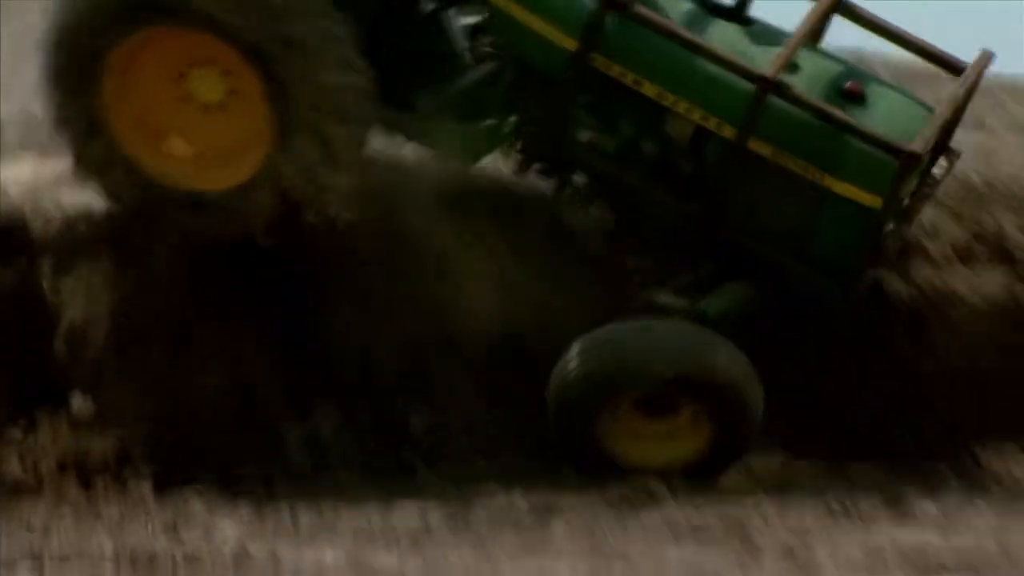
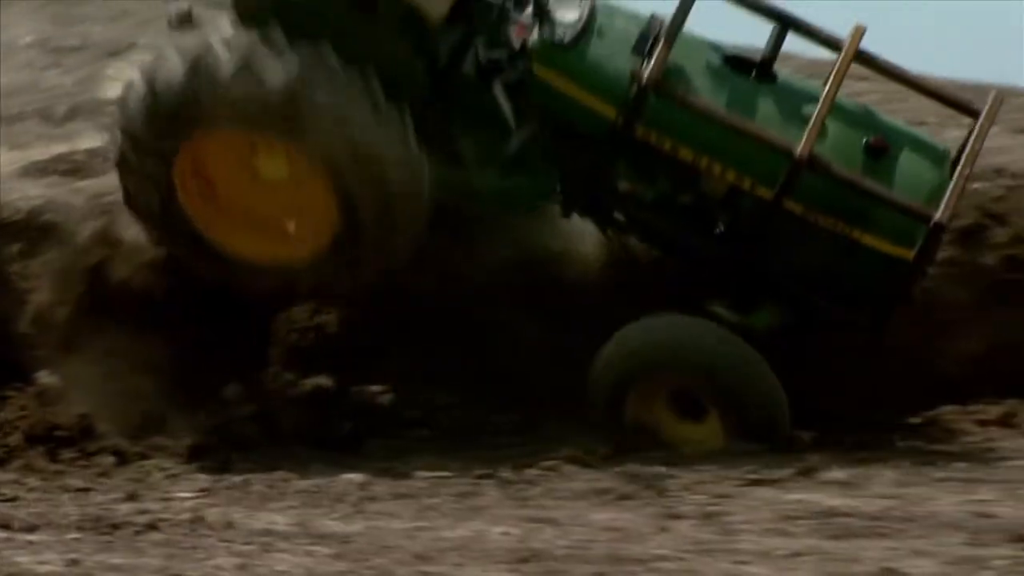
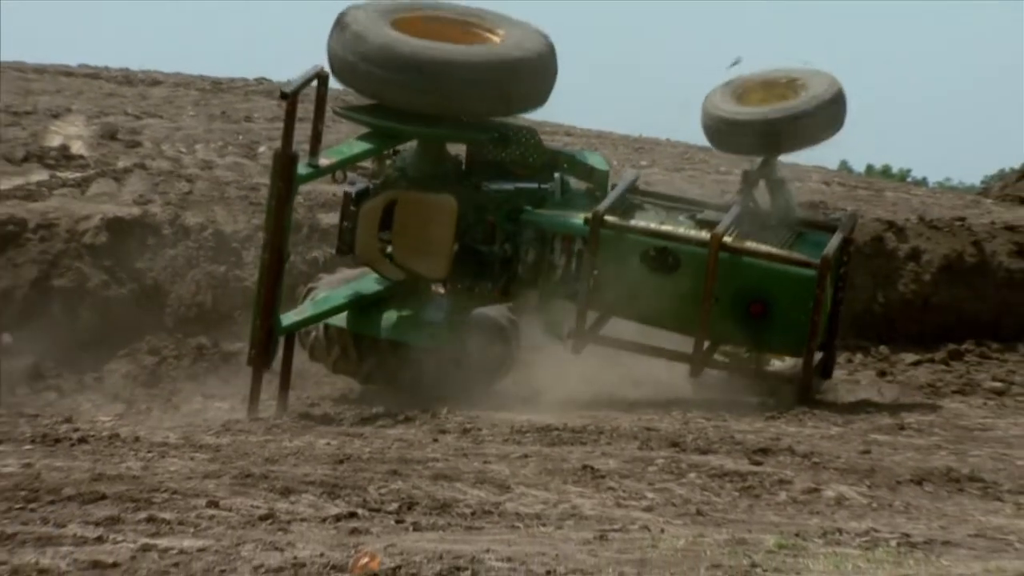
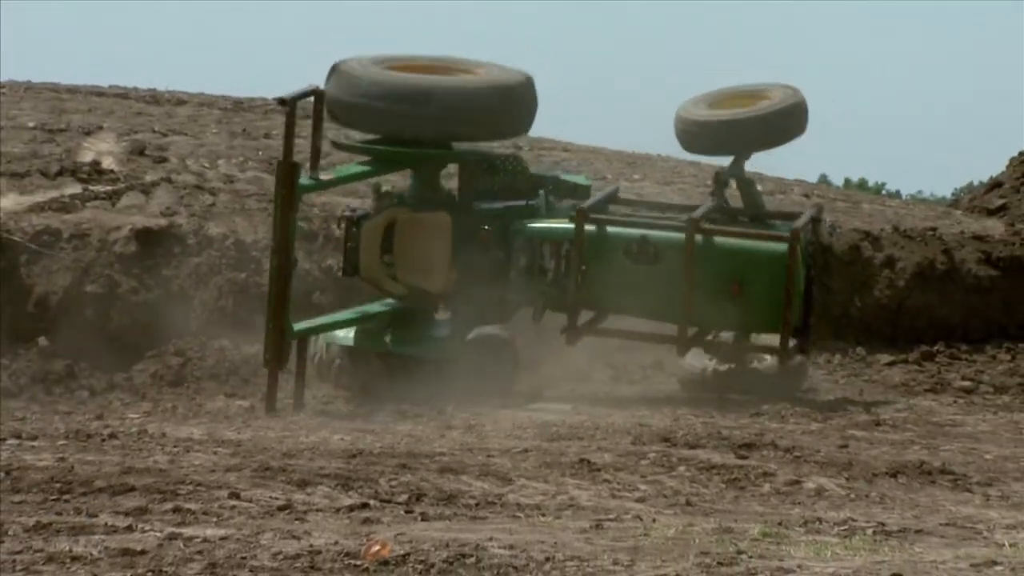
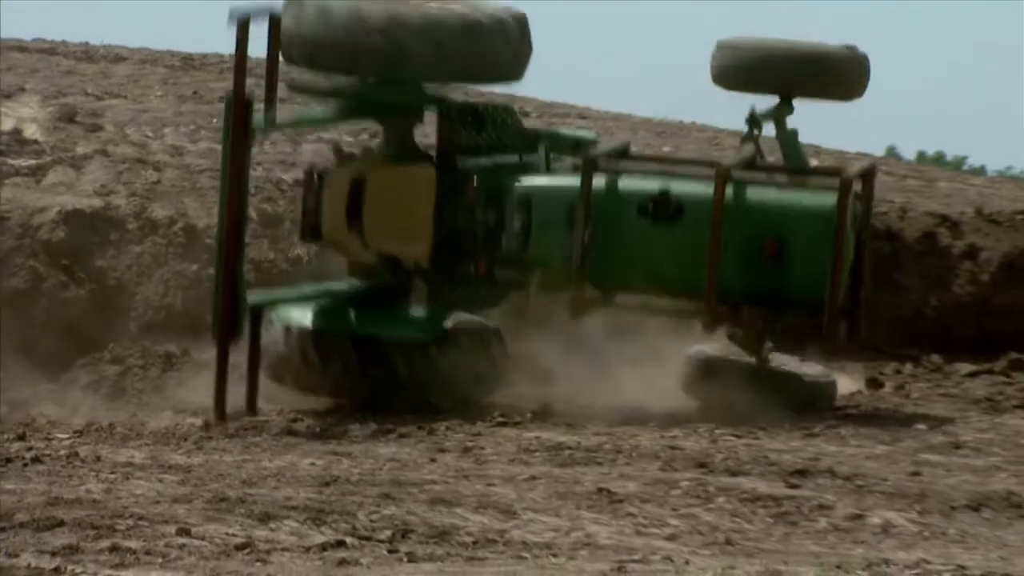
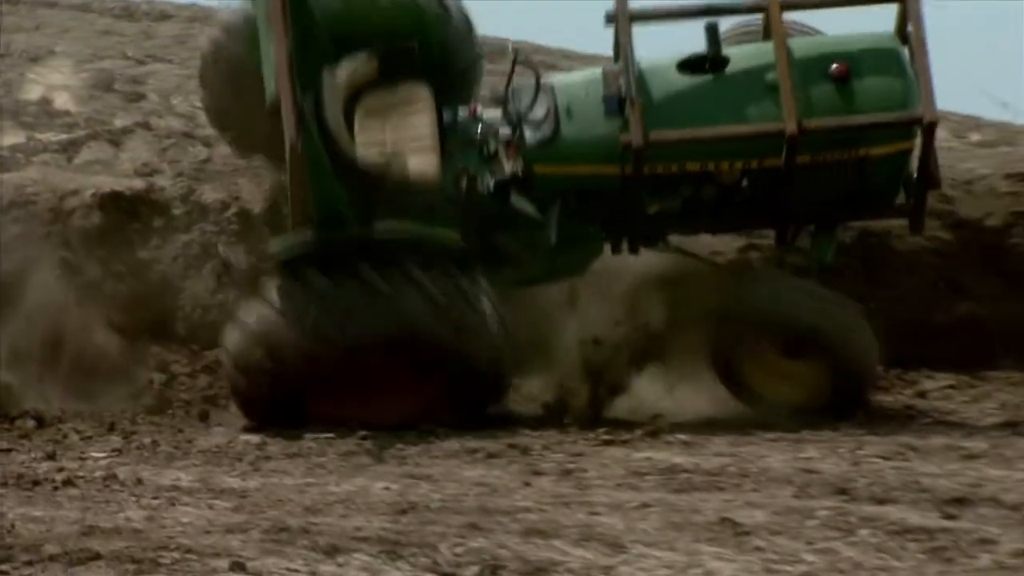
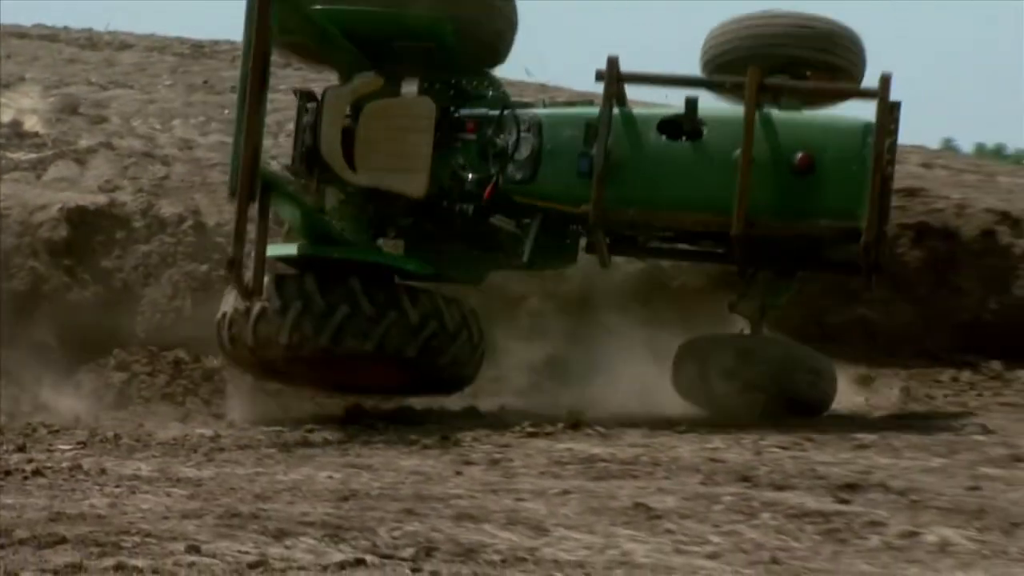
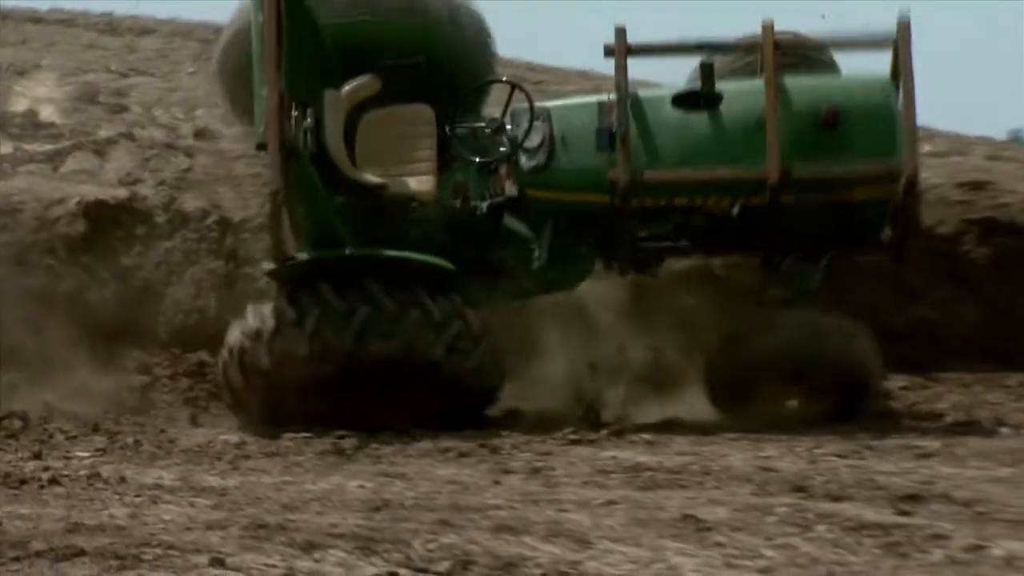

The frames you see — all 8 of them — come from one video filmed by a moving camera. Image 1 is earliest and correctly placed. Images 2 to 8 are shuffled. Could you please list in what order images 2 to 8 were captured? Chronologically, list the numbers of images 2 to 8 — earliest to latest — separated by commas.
2, 6, 8, 7, 5, 3, 4
